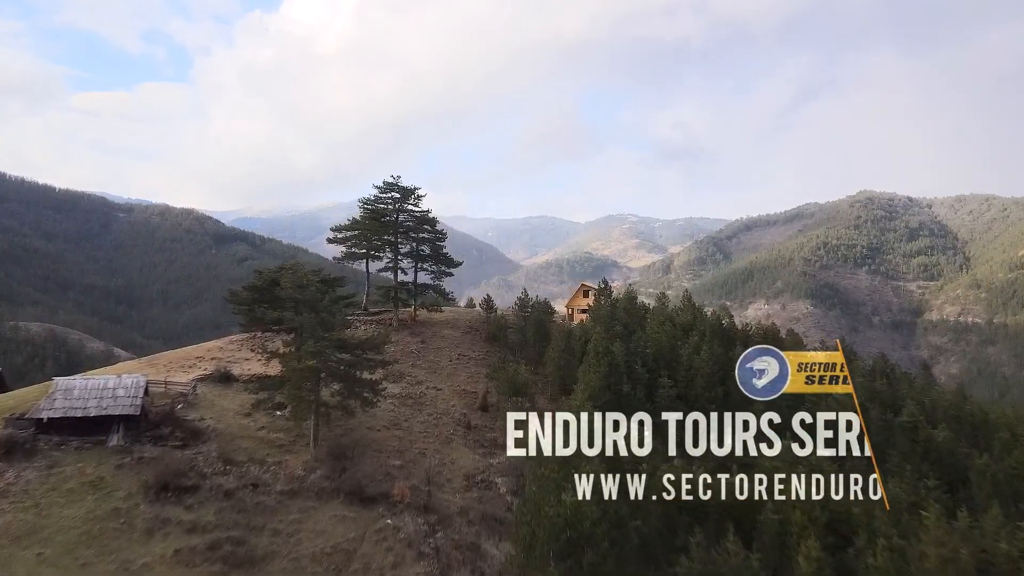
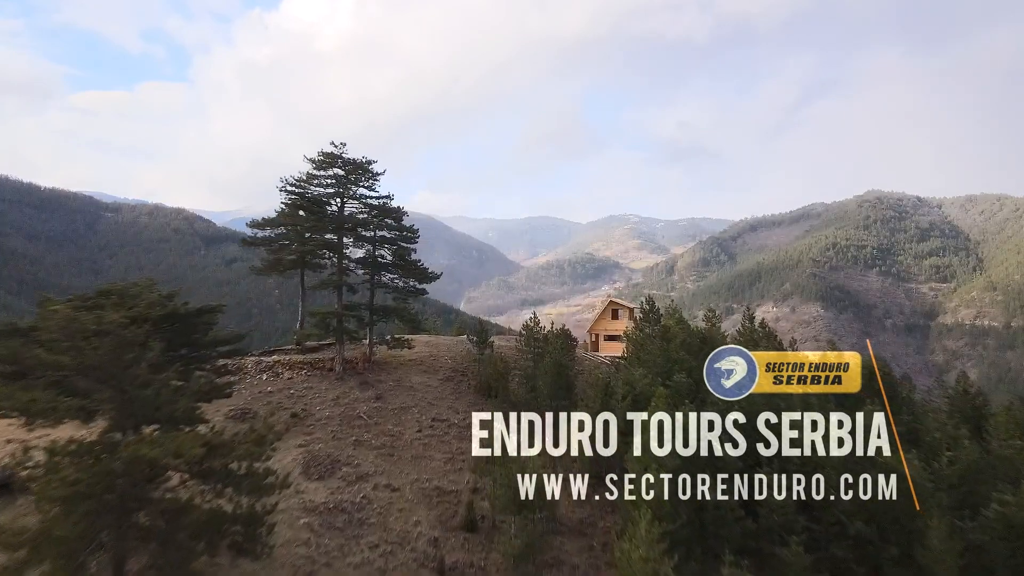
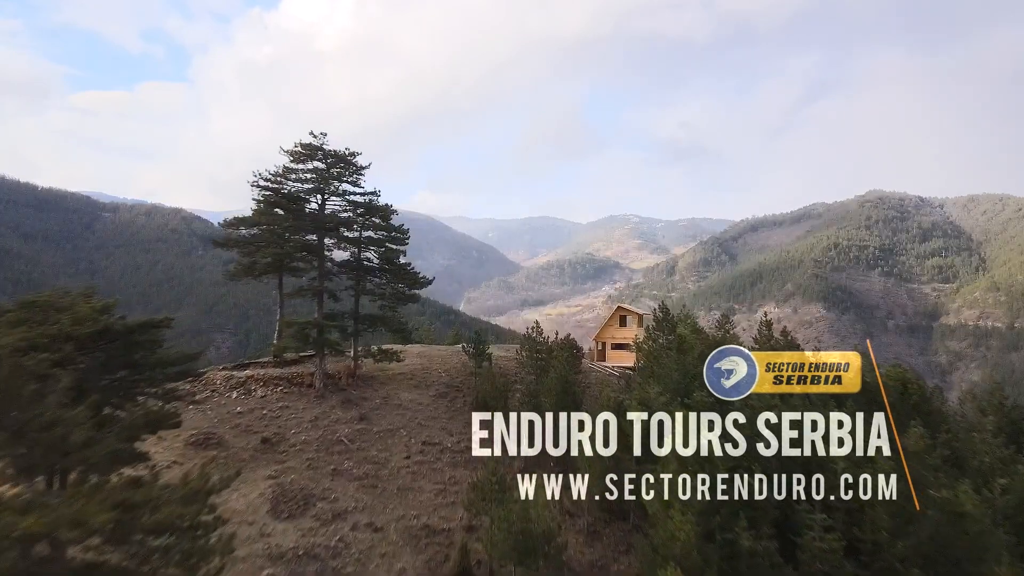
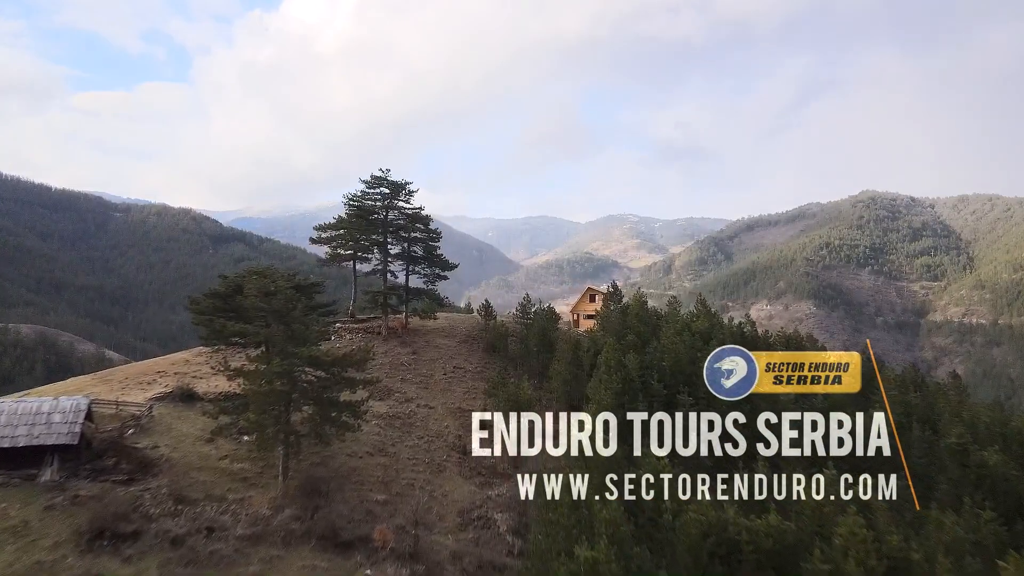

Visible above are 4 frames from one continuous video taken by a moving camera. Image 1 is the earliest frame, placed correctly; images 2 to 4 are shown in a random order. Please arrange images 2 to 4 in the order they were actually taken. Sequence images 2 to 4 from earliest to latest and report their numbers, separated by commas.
4, 2, 3
